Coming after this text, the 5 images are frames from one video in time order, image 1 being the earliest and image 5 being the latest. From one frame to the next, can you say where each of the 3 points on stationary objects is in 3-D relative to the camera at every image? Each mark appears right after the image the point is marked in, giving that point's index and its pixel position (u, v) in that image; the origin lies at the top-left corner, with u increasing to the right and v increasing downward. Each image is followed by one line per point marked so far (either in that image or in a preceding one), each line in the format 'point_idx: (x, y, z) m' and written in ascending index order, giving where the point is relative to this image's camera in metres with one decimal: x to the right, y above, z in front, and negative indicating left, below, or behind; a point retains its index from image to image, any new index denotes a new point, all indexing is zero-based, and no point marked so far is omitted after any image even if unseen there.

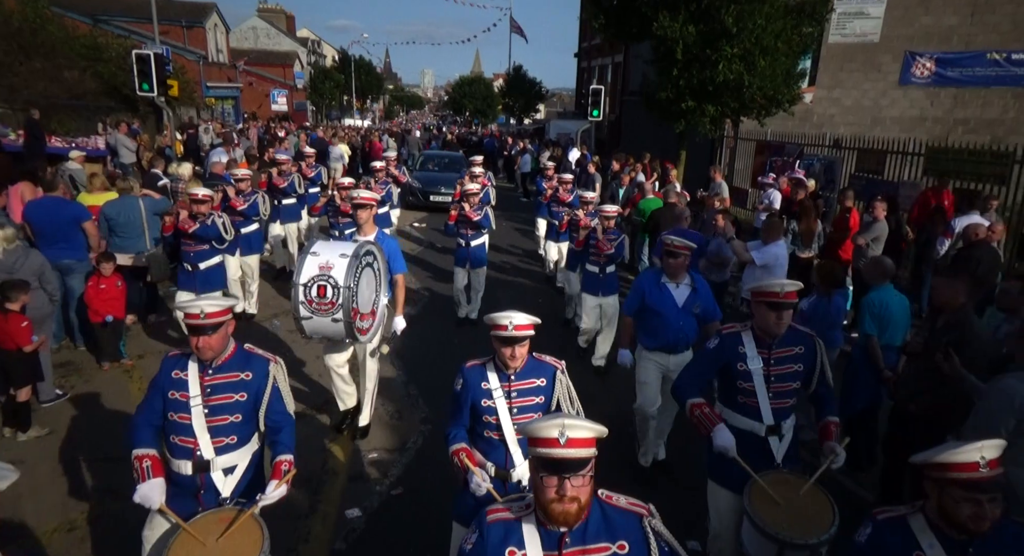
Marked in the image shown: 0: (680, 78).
0: (+3.4, +4.1, +12.1) m
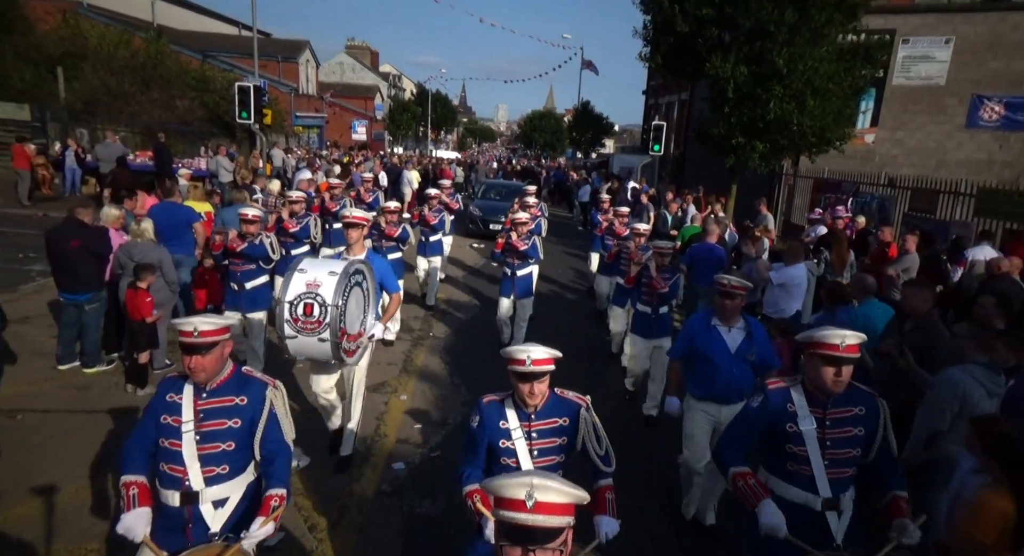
0: (+4.7, +3.5, +12.6) m
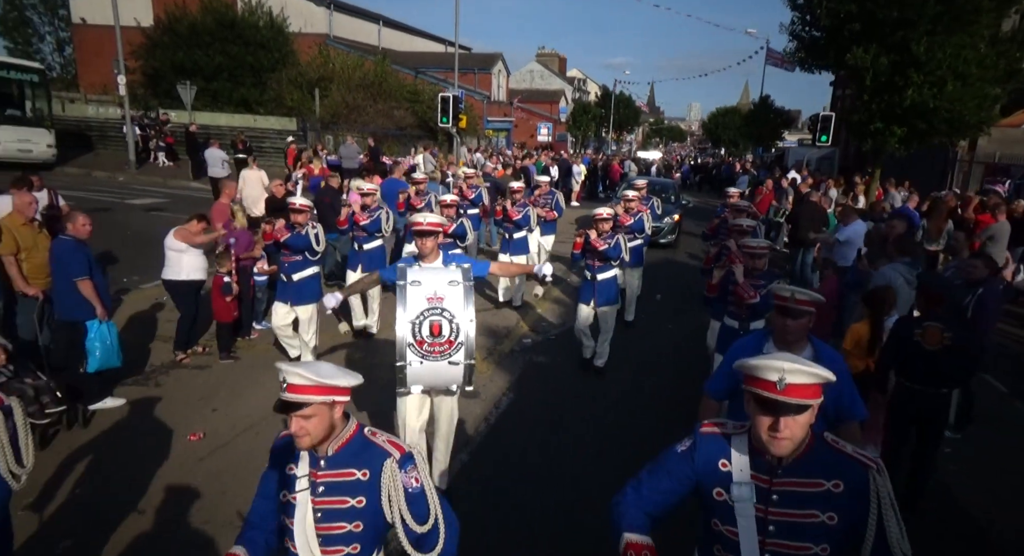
0: (+8.1, +4.0, +13.3) m
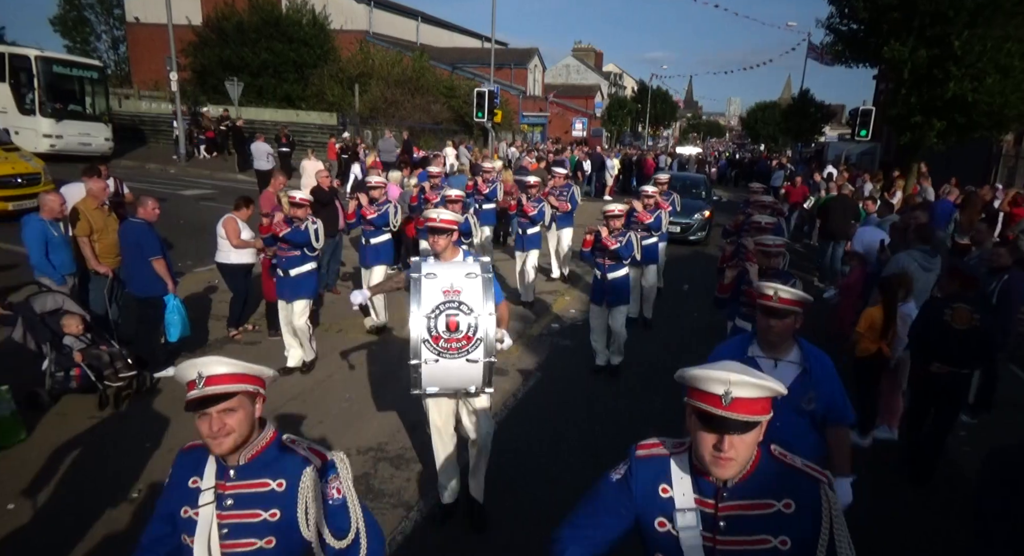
0: (+8.9, +4.1, +13.1) m
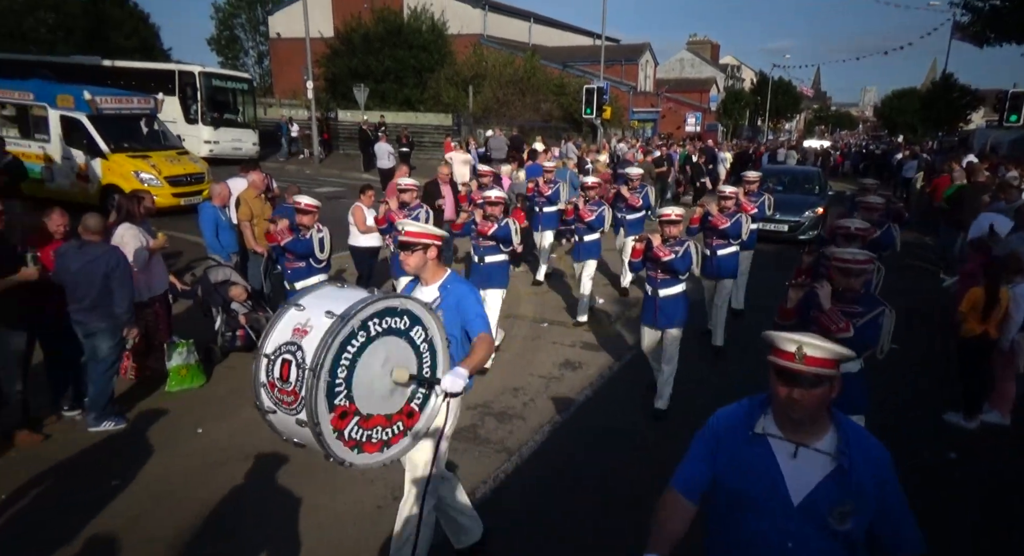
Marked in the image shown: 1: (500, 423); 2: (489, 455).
0: (+11.2, +4.1, +11.8) m
1: (-0.1, -1.4, +5.7) m
2: (-0.2, -1.5, +5.1) m
